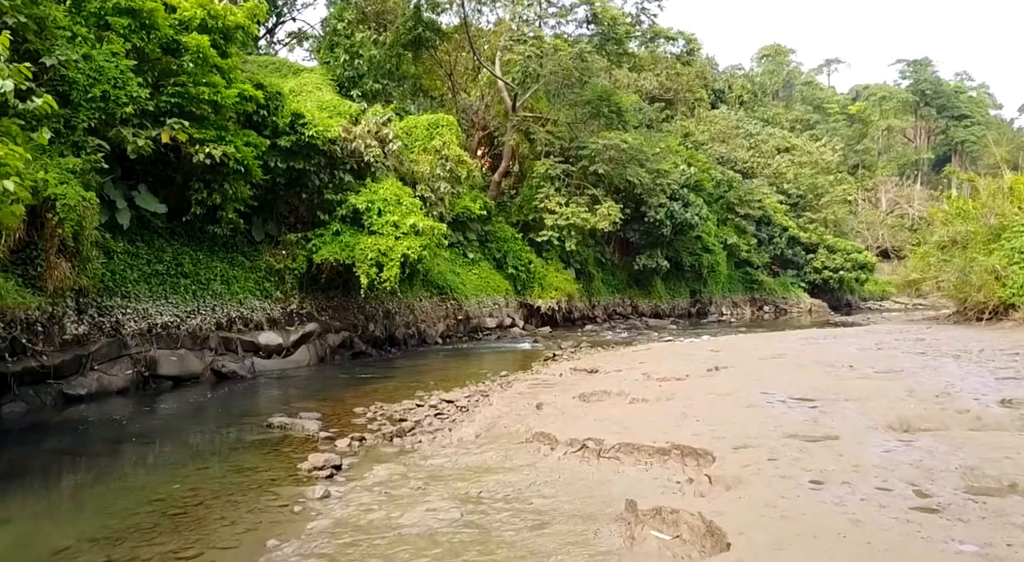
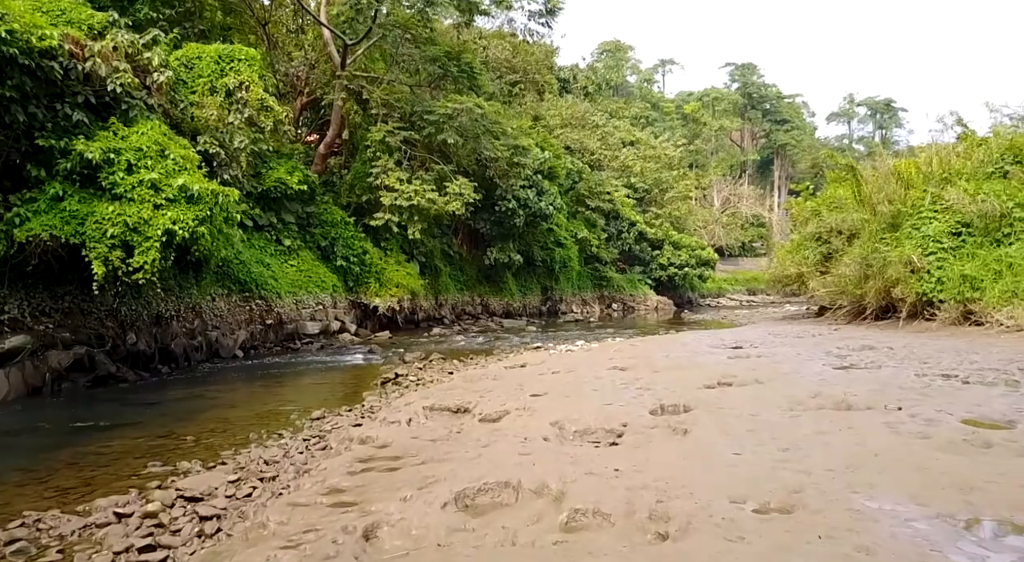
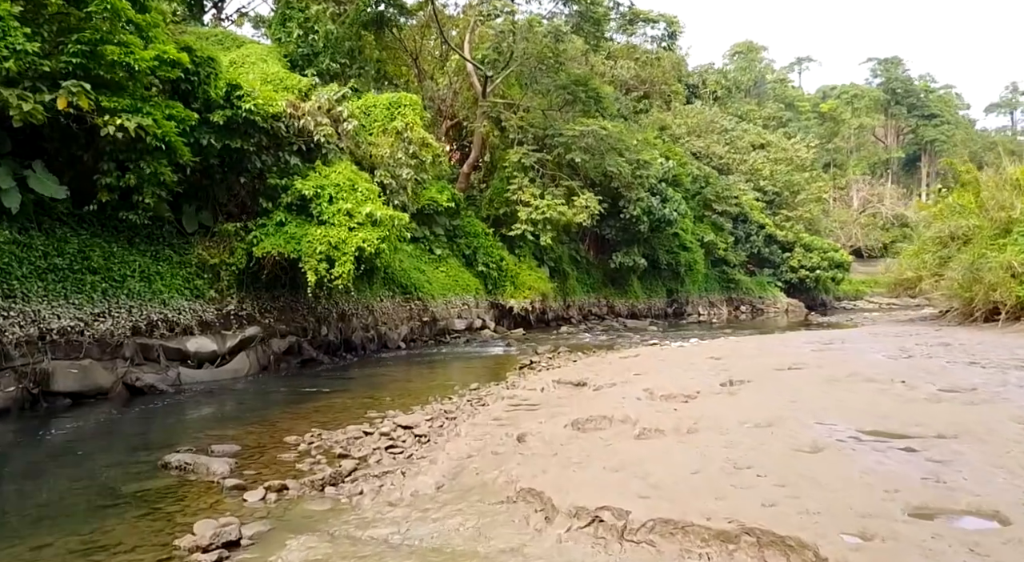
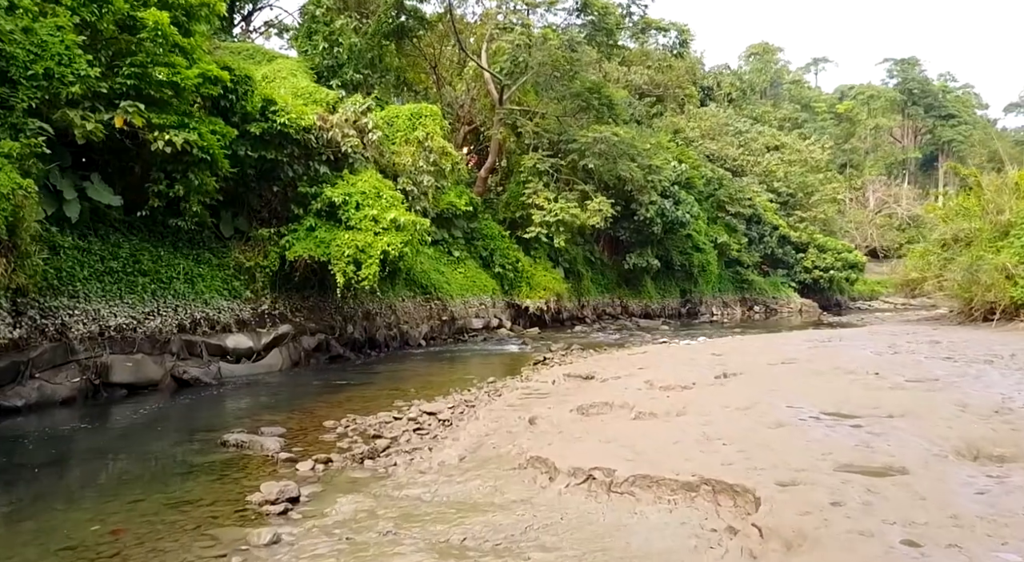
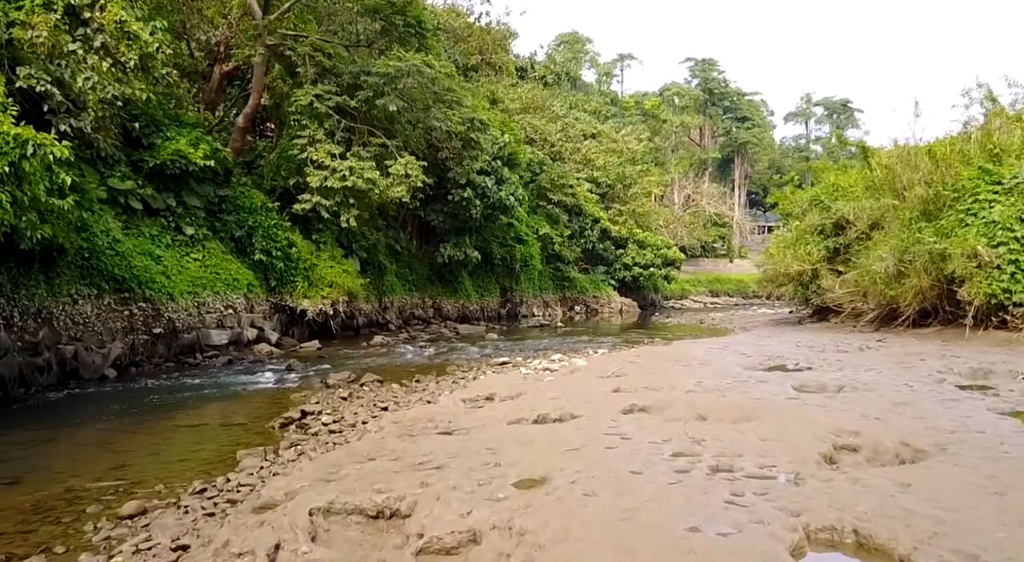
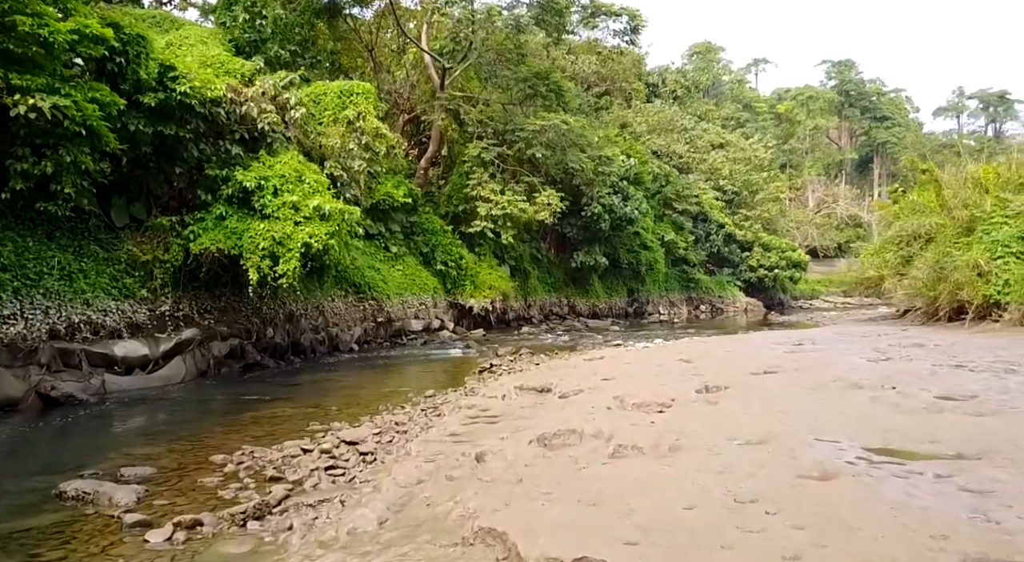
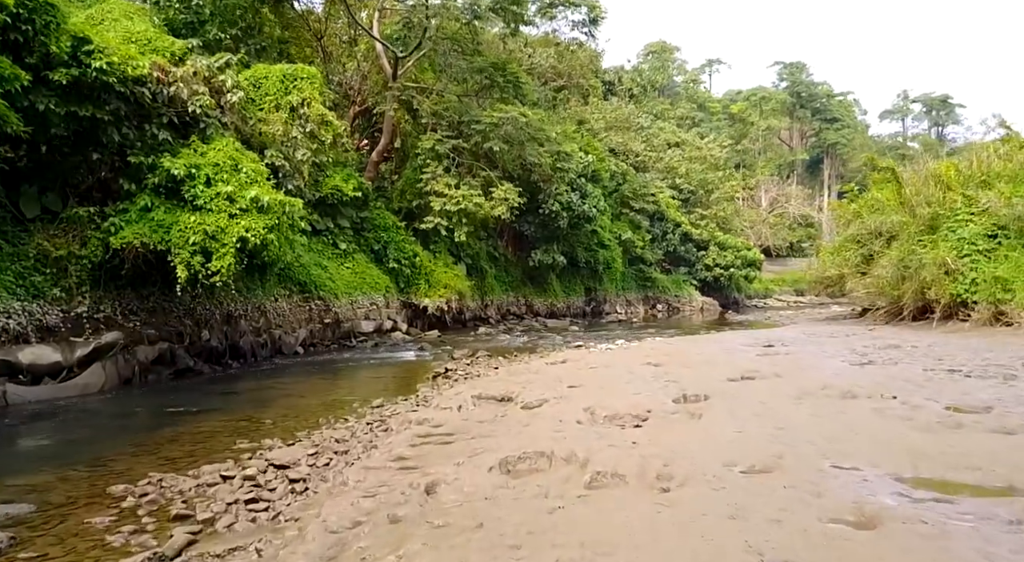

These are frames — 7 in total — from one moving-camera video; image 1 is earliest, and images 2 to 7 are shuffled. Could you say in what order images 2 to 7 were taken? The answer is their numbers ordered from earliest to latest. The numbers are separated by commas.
4, 3, 6, 7, 2, 5
